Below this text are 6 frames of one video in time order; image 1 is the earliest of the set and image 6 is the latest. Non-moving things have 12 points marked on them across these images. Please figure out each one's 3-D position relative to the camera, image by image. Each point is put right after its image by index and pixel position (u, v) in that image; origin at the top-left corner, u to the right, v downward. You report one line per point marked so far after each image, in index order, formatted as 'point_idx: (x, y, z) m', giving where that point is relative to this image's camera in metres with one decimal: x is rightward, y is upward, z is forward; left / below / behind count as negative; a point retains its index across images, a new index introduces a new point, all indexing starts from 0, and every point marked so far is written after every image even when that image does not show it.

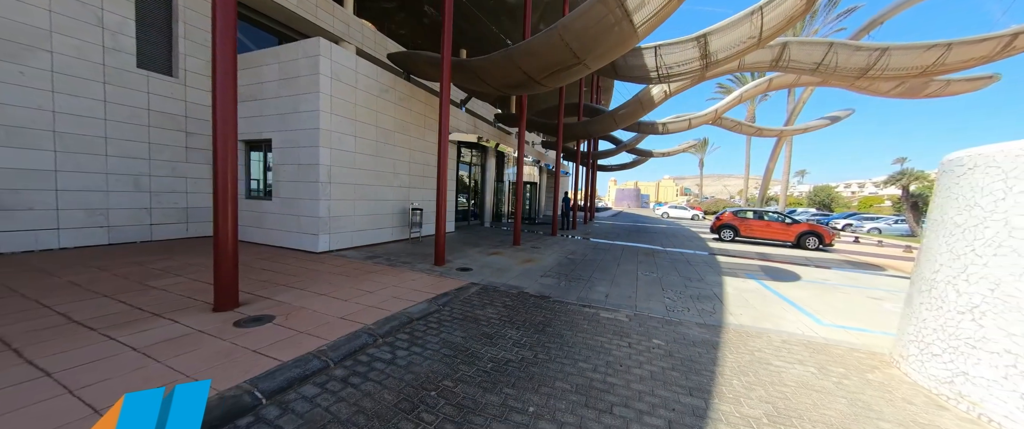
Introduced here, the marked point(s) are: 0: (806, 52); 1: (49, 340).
0: (+8.4, +4.7, +9.0) m
1: (-4.1, -1.1, +2.8) m
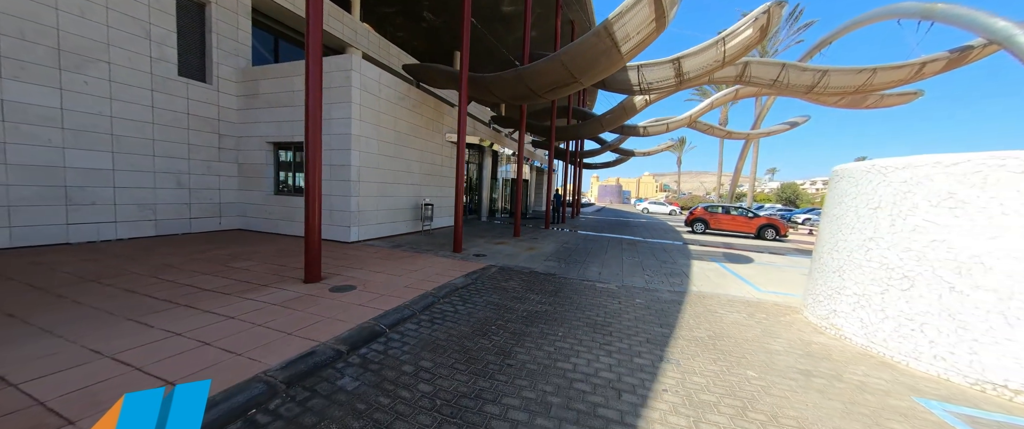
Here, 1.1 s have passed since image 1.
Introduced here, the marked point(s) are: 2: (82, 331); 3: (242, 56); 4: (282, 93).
0: (+8.5, +4.9, +10.5) m
1: (-3.7, -1.0, +3.8) m
2: (-4.0, -1.1, +3.0) m
3: (-7.7, +4.5, +9.0) m
4: (-6.2, +3.3, +8.5) m
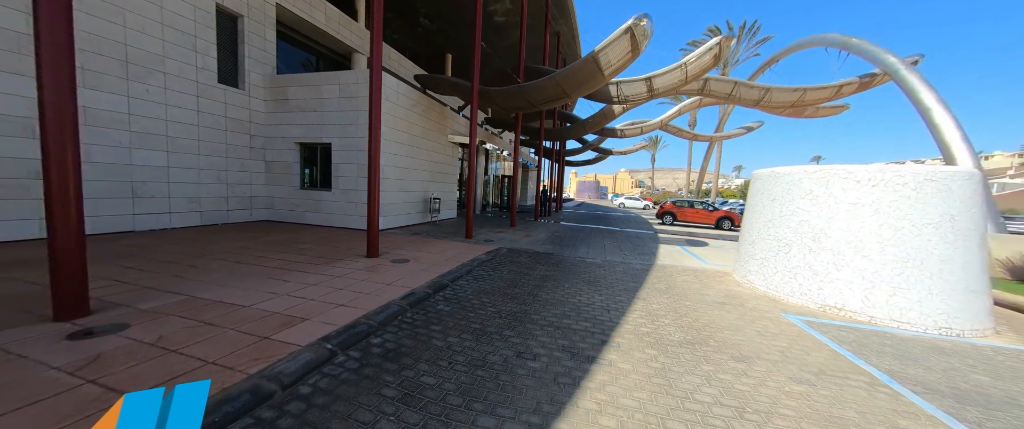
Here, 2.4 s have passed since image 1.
0: (+8.3, +5.2, +12.6) m
1: (-3.4, -0.9, +5.1) m
2: (-3.6, -0.9, +4.3) m
3: (-7.7, +4.8, +10.0) m
4: (-6.2, +3.5, +9.6) m
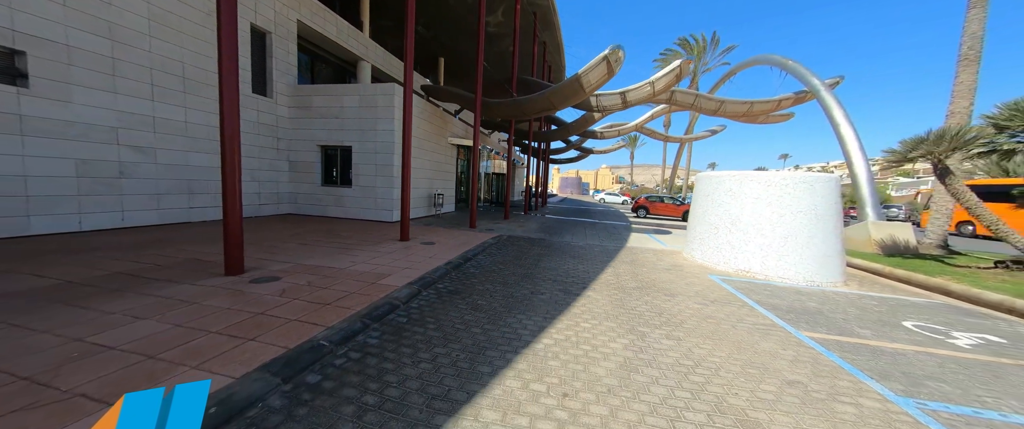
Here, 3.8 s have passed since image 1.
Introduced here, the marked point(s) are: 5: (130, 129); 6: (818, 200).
0: (+8.0, +5.5, +14.7) m
1: (-3.3, -0.7, +6.7) m
2: (-3.4, -0.8, +5.8) m
3: (-7.9, +5.0, +11.2) m
4: (-6.3, +3.7, +10.9) m
5: (-9.0, +2.0, +7.4) m
6: (+6.0, +0.3, +6.1) m
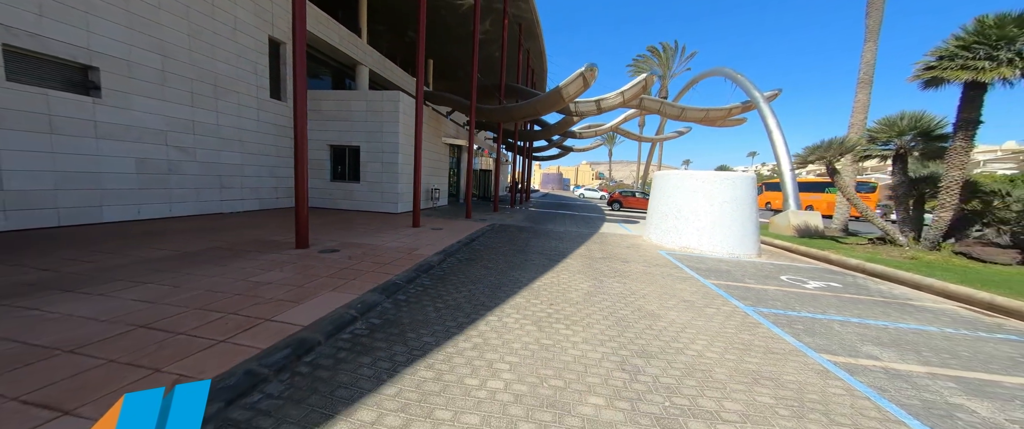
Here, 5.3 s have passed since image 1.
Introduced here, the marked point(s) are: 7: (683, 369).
0: (+7.4, +5.9, +16.7) m
1: (-3.4, -0.4, +8.2) m
2: (-3.5, -0.5, +7.3) m
3: (-8.3, +5.3, +12.4) m
4: (-6.7, +4.0, +12.2) m
5: (-9.2, +2.3, +8.6) m
6: (+5.9, +0.6, +8.2) m
7: (+1.6, -1.4, +2.9) m
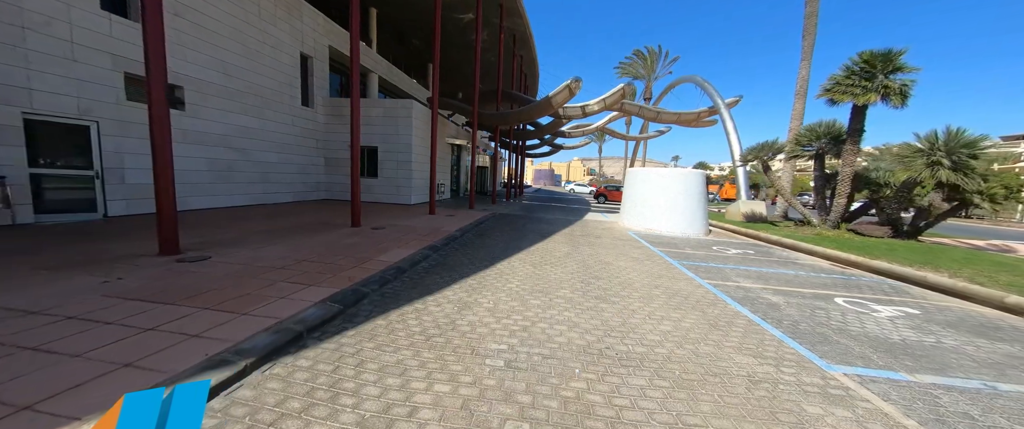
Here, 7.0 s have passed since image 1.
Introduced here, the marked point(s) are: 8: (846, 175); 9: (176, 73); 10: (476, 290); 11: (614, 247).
0: (+7.1, +6.4, +18.9) m
1: (-3.4, -0.1, +10.2) m
2: (-3.5, -0.2, +9.3) m
3: (-8.4, +5.7, +14.2) m
4: (-6.8, +4.4, +14.1) m
5: (-9.2, +2.6, +10.4) m
6: (+5.9, +1.0, +10.4) m
7: (+1.7, -1.1, +5.1) m
8: (+10.5, +1.2, +9.8) m
9: (-9.3, +3.9, +8.8) m
10: (-0.5, -1.0, +4.3) m
11: (+2.6, -0.8, +7.9) m
